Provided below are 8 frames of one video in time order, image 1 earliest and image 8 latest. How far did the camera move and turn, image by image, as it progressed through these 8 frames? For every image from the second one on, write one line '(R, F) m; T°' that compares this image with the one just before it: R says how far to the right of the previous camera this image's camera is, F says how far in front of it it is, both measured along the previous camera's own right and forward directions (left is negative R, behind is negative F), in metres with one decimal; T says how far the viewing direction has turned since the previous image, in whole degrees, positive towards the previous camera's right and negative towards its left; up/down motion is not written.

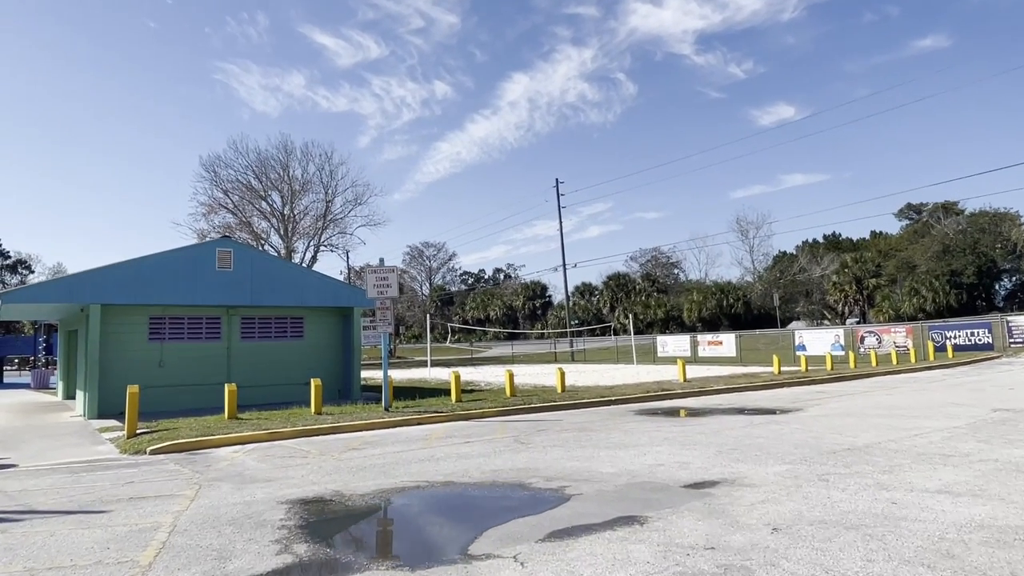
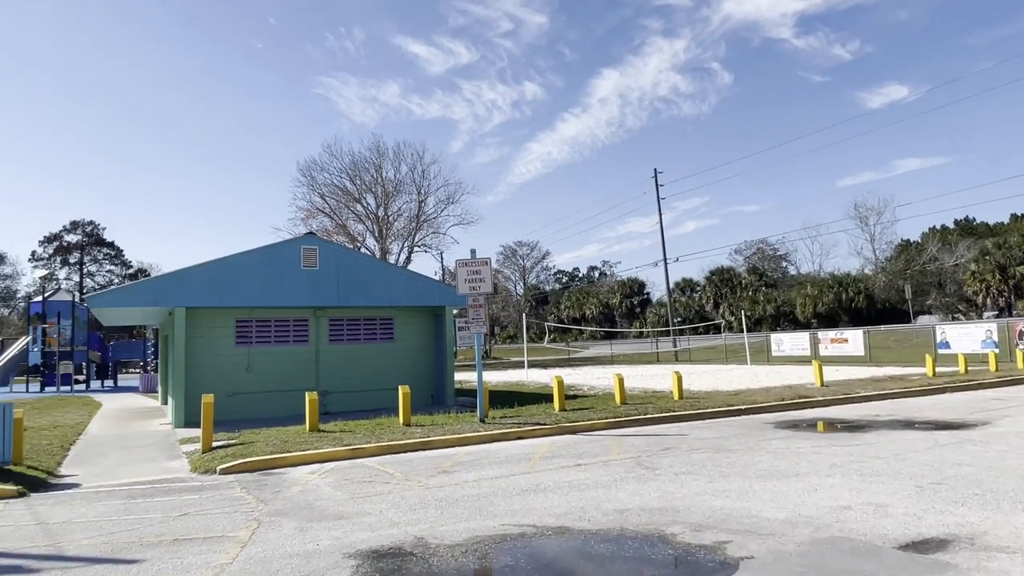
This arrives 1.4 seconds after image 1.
(-0.3, +2.0) m; -8°
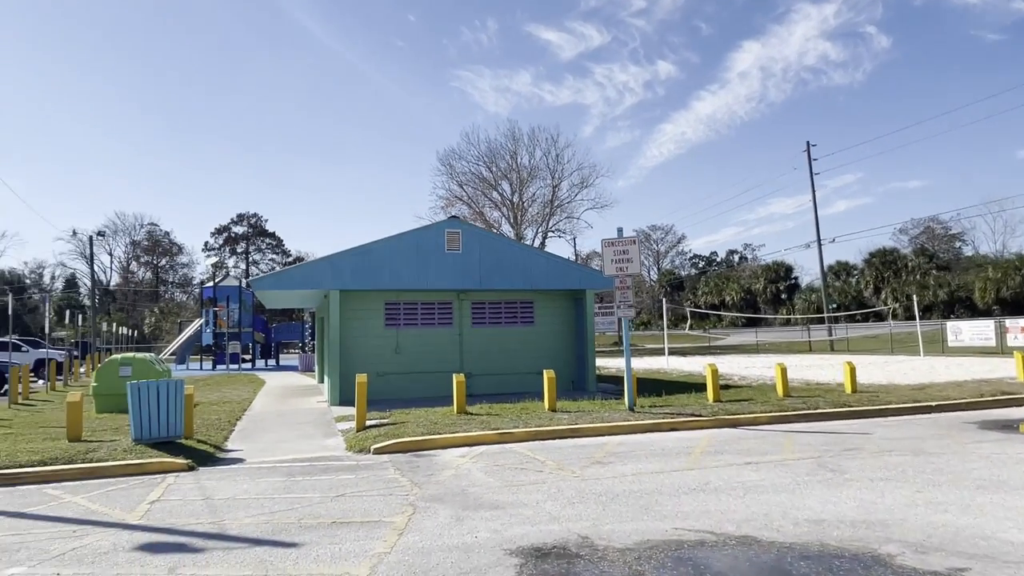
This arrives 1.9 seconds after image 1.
(-0.4, +0.6) m; -11°
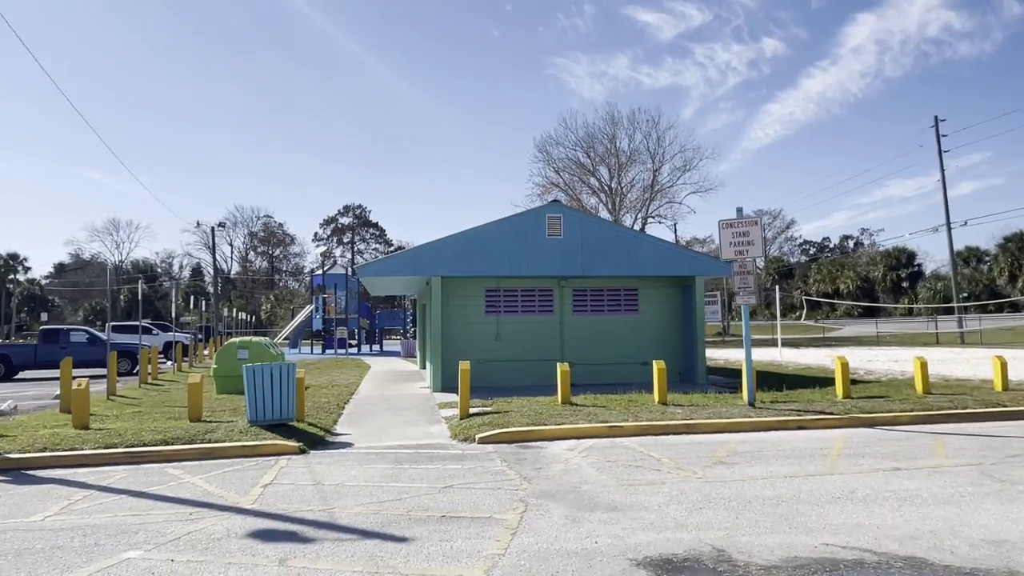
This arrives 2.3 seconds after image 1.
(-0.2, +0.5) m; -8°
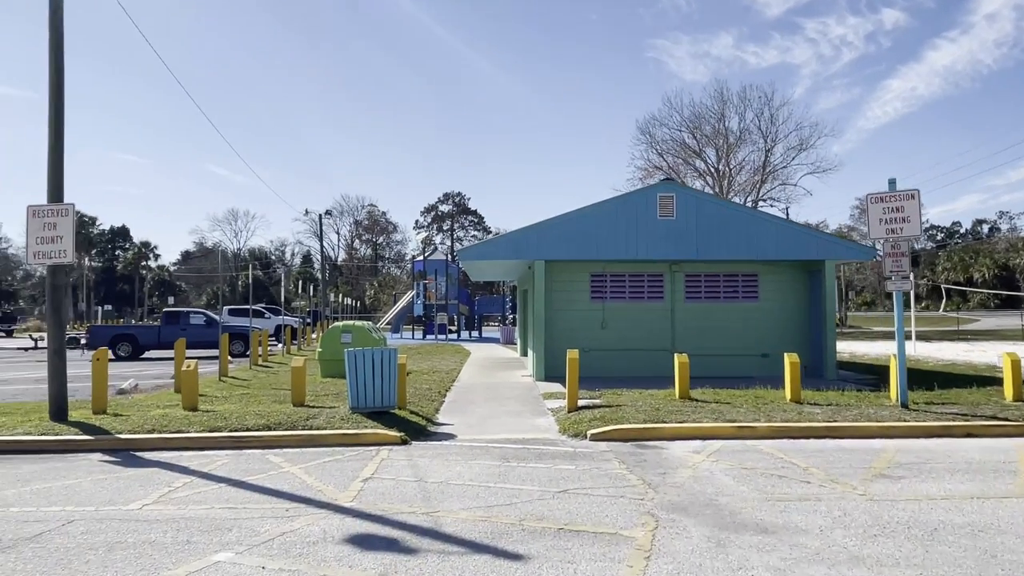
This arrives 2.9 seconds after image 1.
(-0.3, +0.9) m; -8°
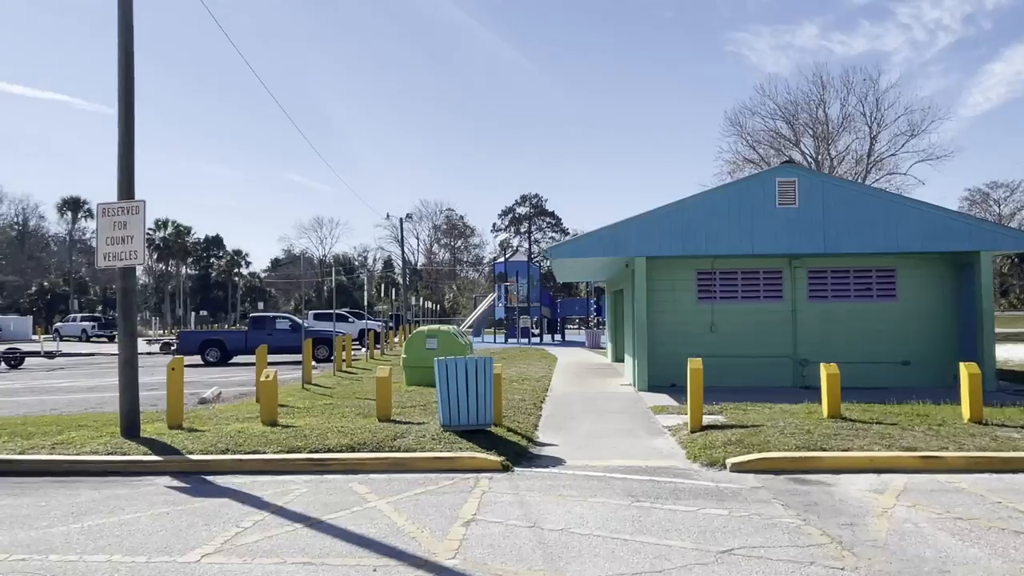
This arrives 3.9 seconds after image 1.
(-0.5, +1.4) m; -6°
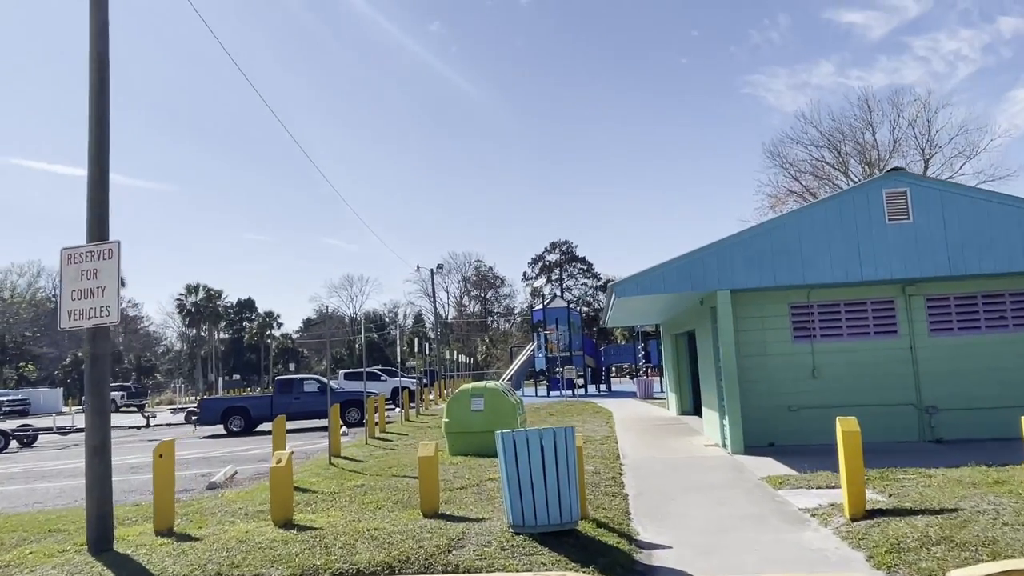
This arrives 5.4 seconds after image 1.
(-0.5, +2.2) m; -2°
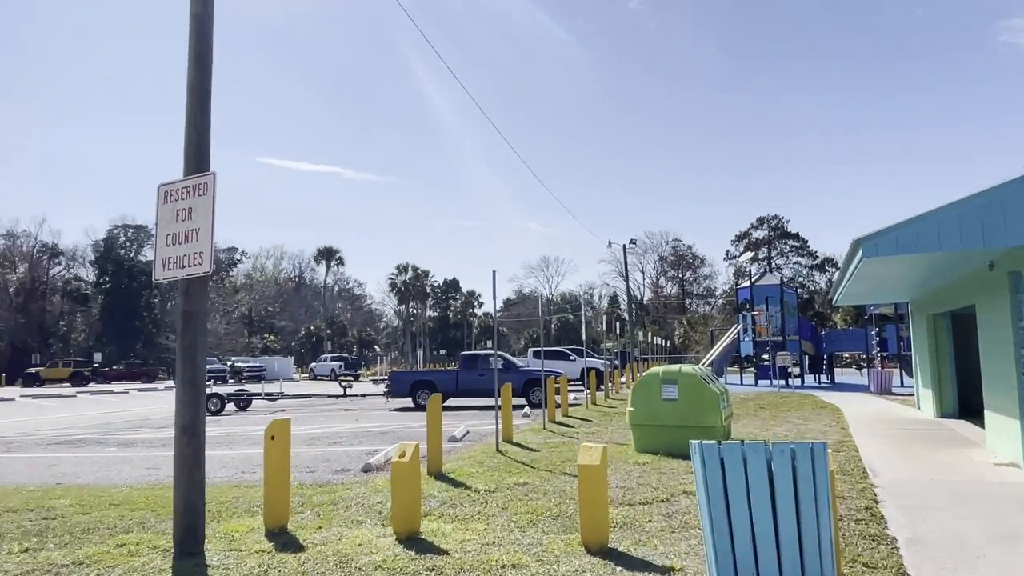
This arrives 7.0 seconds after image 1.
(0.0, +2.3) m; -17°
